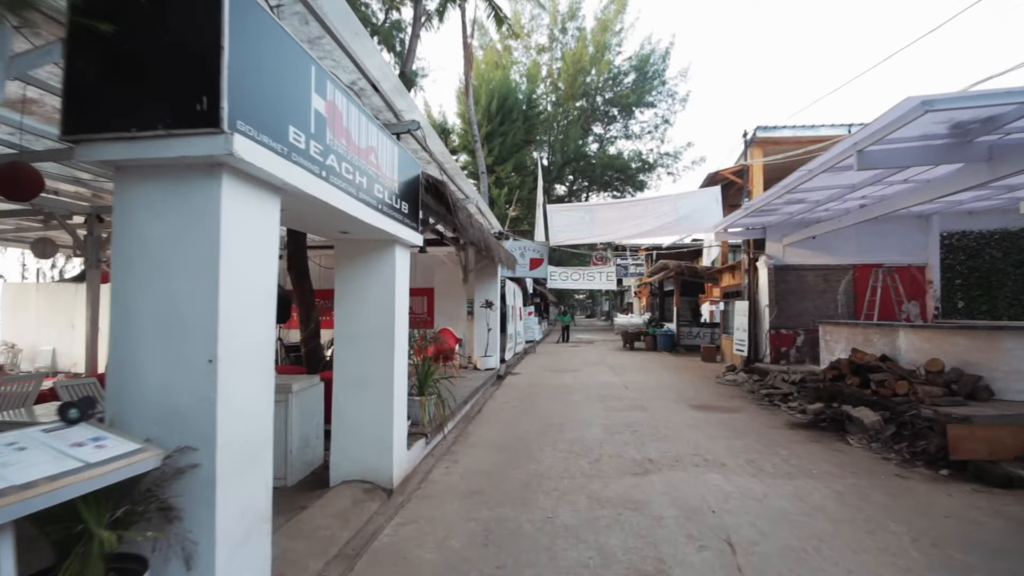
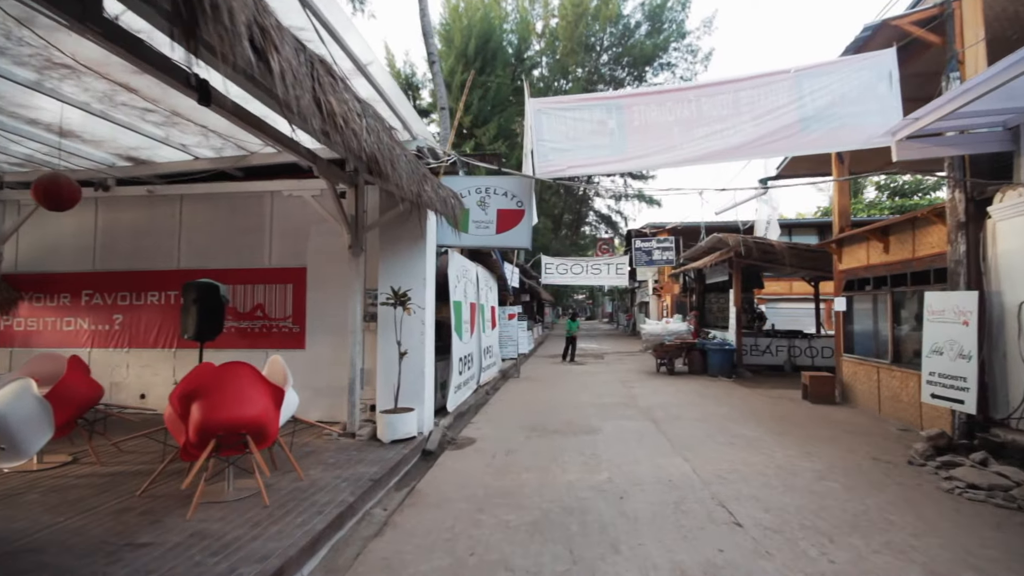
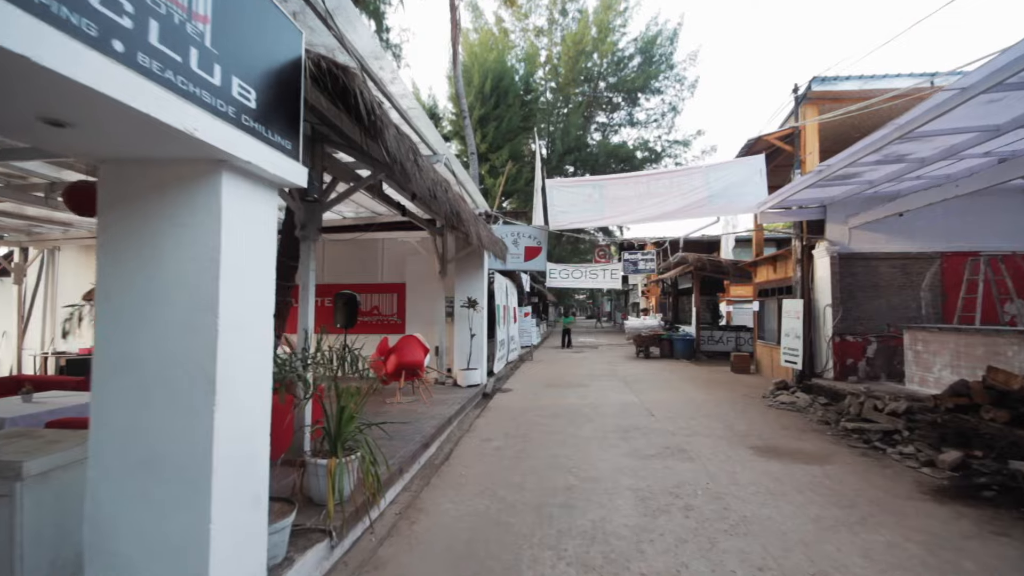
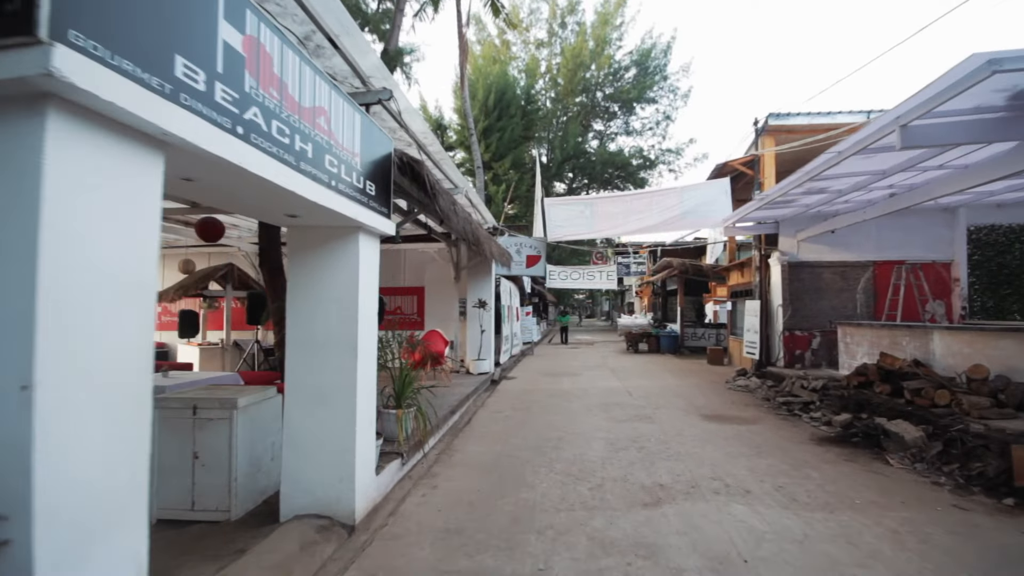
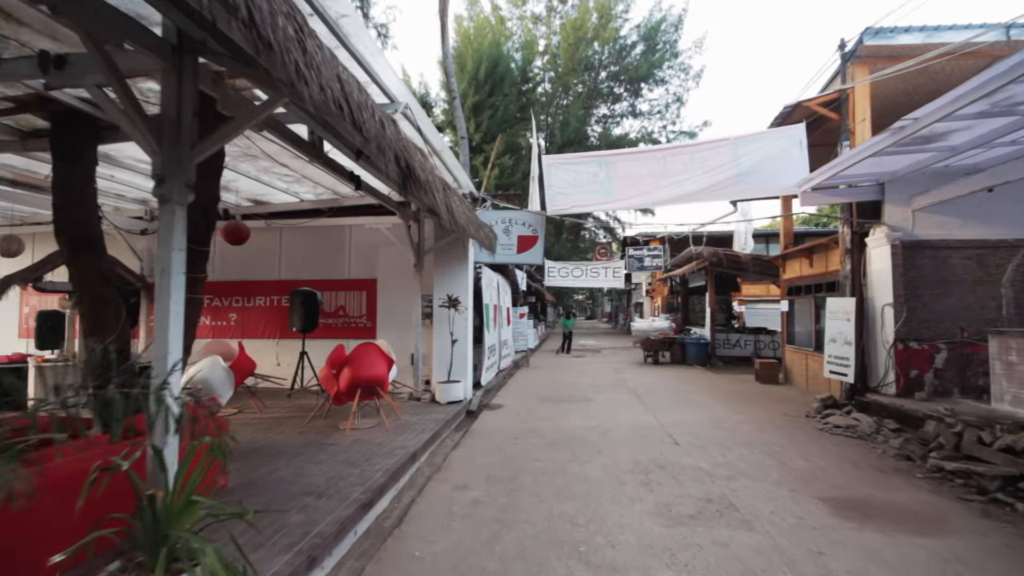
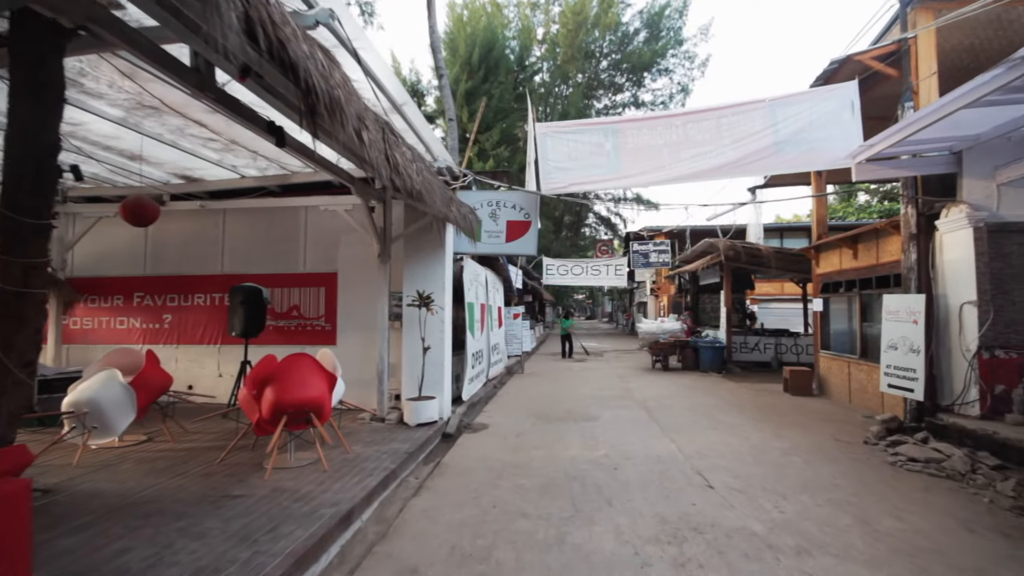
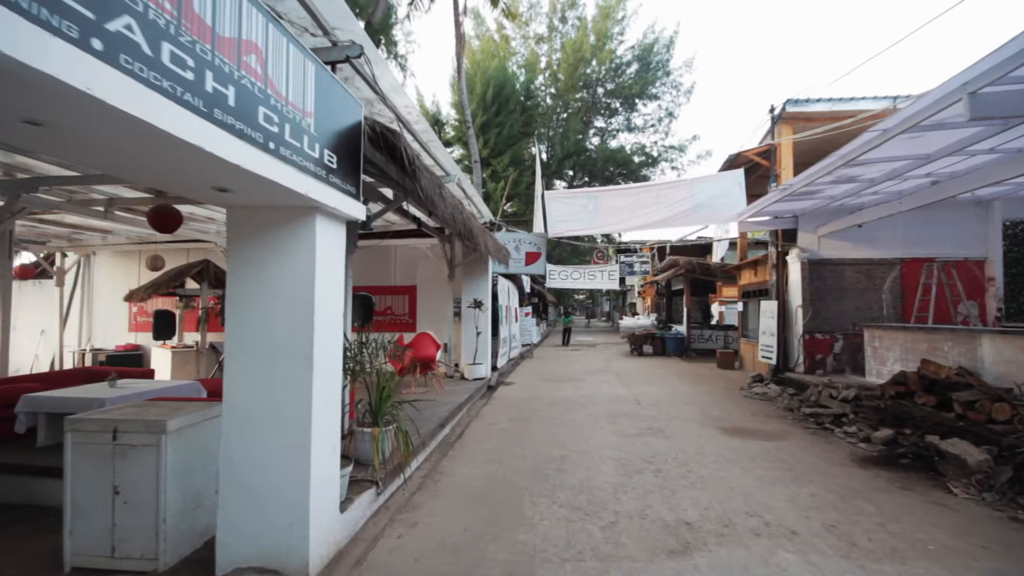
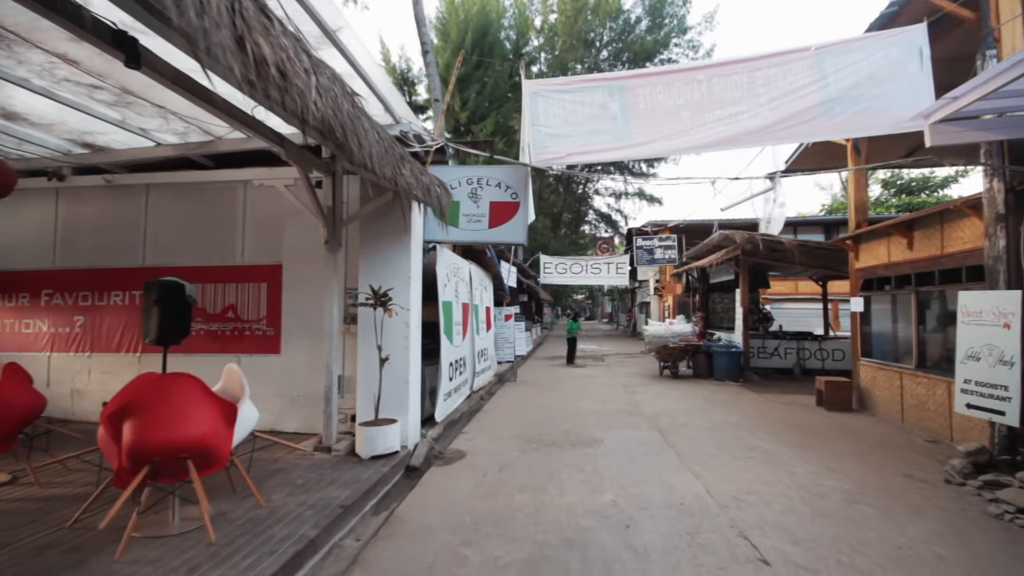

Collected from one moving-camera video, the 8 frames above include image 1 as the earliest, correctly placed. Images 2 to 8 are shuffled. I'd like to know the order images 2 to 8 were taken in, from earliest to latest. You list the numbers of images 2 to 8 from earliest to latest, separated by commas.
4, 7, 3, 5, 6, 2, 8
